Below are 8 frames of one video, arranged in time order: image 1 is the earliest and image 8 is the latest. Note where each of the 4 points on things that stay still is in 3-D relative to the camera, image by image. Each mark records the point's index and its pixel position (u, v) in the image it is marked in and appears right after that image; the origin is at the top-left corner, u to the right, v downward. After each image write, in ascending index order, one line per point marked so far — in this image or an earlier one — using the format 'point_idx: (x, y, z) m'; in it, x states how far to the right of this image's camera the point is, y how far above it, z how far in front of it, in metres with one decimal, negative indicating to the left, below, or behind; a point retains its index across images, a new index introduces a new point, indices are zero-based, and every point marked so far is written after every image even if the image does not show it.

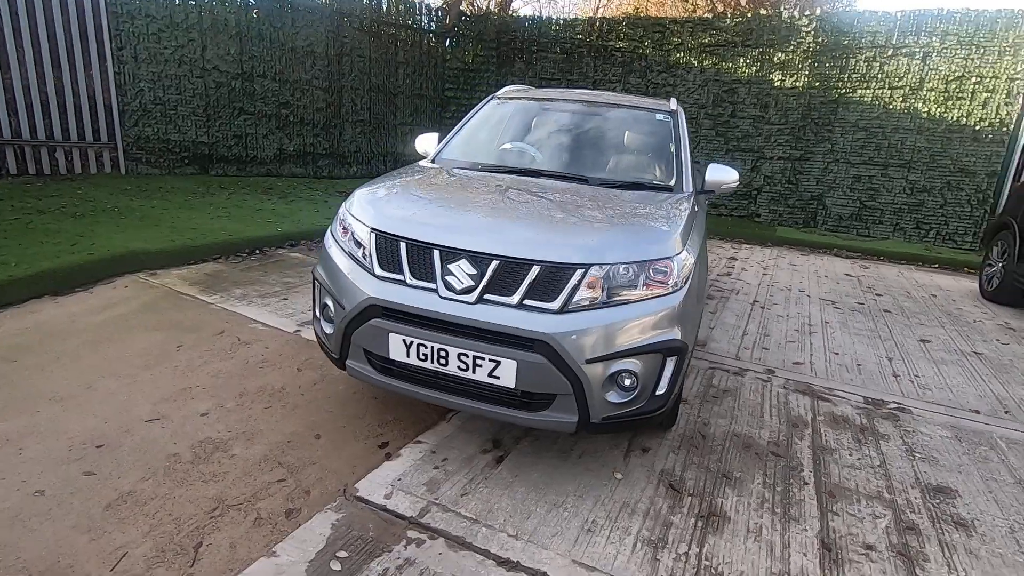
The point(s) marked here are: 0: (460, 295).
0: (-0.2, 0.0, +2.2) m
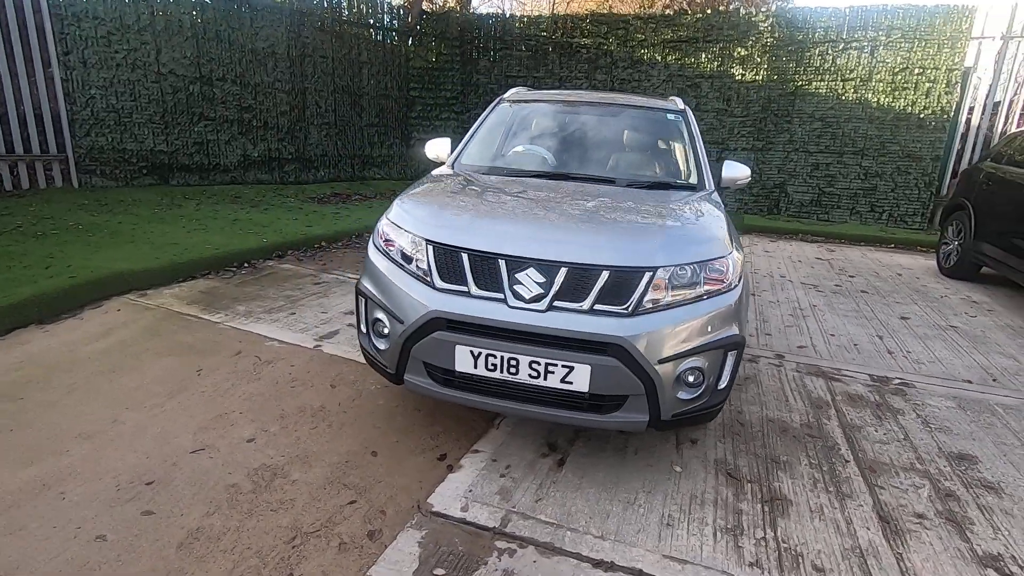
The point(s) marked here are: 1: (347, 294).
0: (+0.1, -0.1, +2.2) m
1: (-1.5, -0.1, +4.7) m
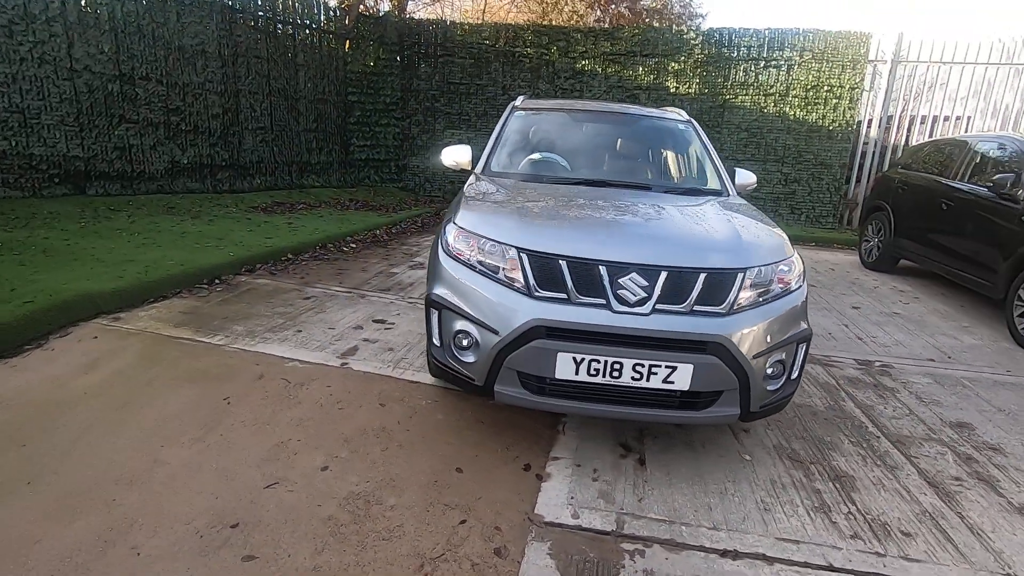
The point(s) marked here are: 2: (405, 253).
0: (+0.5, -0.1, +2.3) m
1: (-1.4, -0.2, +4.5) m
2: (-1.4, +0.4, +6.7) m
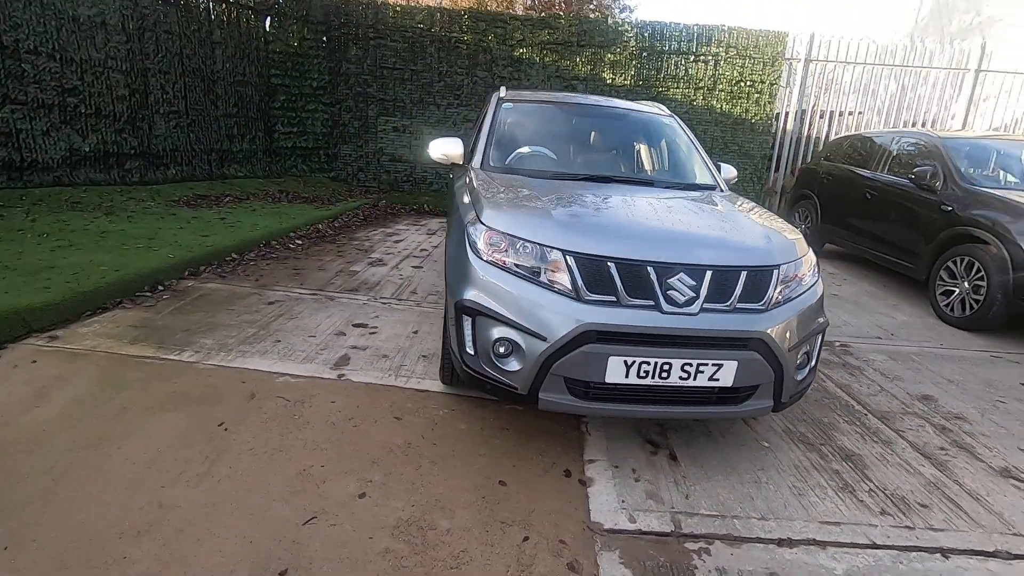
0: (+0.7, -0.1, +2.3) m
1: (-1.5, -0.2, +4.2) m
2: (-1.8, +0.5, +6.4) m
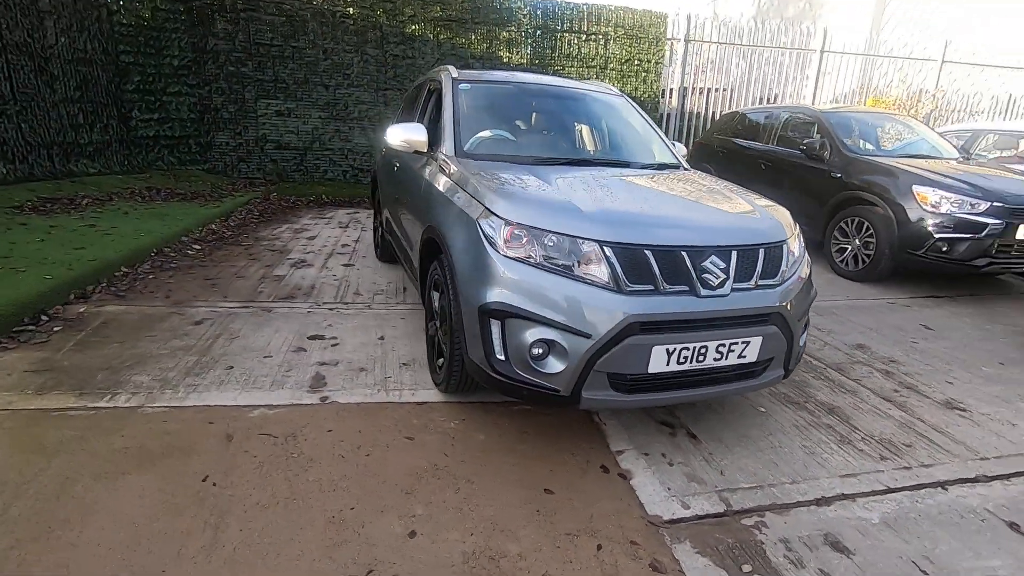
0: (+0.9, 0.0, +2.3) m
1: (-1.7, -0.3, +3.6) m
2: (-2.6, +0.4, +5.7) m
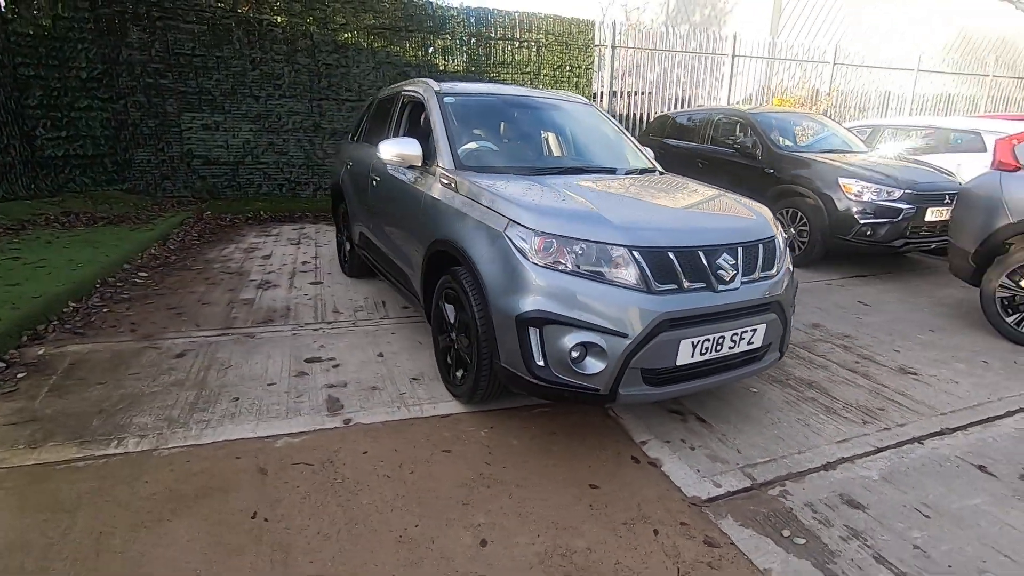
0: (+1.0, 0.0, +2.5) m
1: (-1.7, -0.4, +3.5) m
2: (-2.9, +0.2, +5.4) m
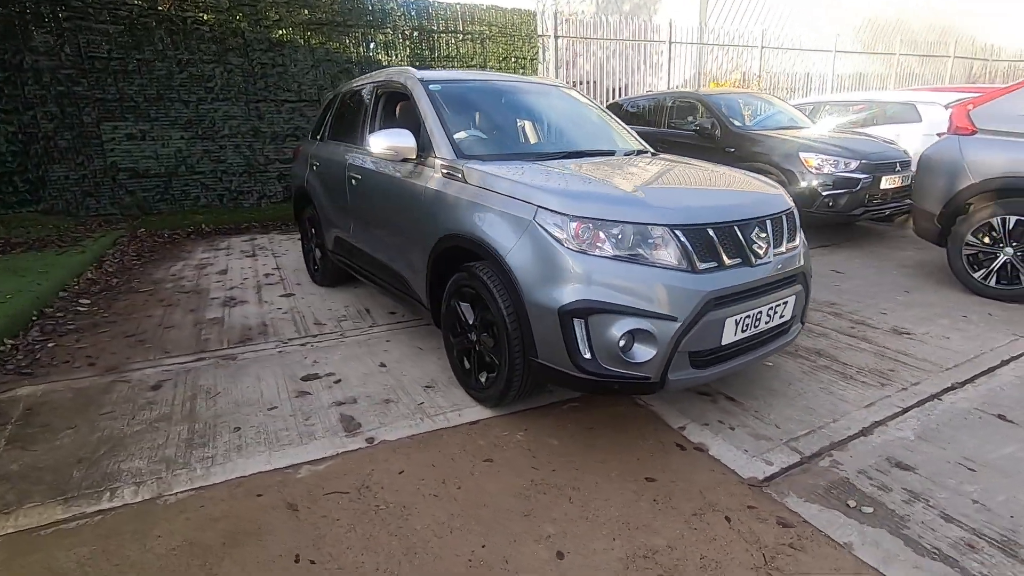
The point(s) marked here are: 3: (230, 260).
0: (+1.2, +0.1, +2.5) m
1: (-1.6, -0.5, +3.1) m
2: (-3.0, 0.0, +4.9) m
3: (-3.2, +0.3, +6.1) m
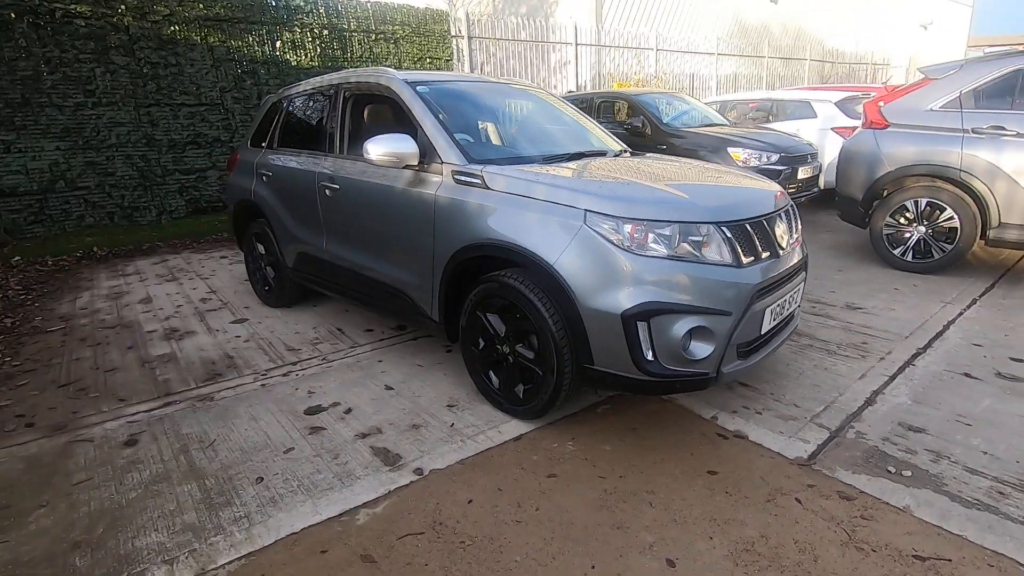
0: (+1.3, +0.2, +2.6) m
1: (-1.5, -0.7, +2.8) m
2: (-3.2, -0.3, +4.2) m
3: (-3.6, 0.0, +5.3) m
